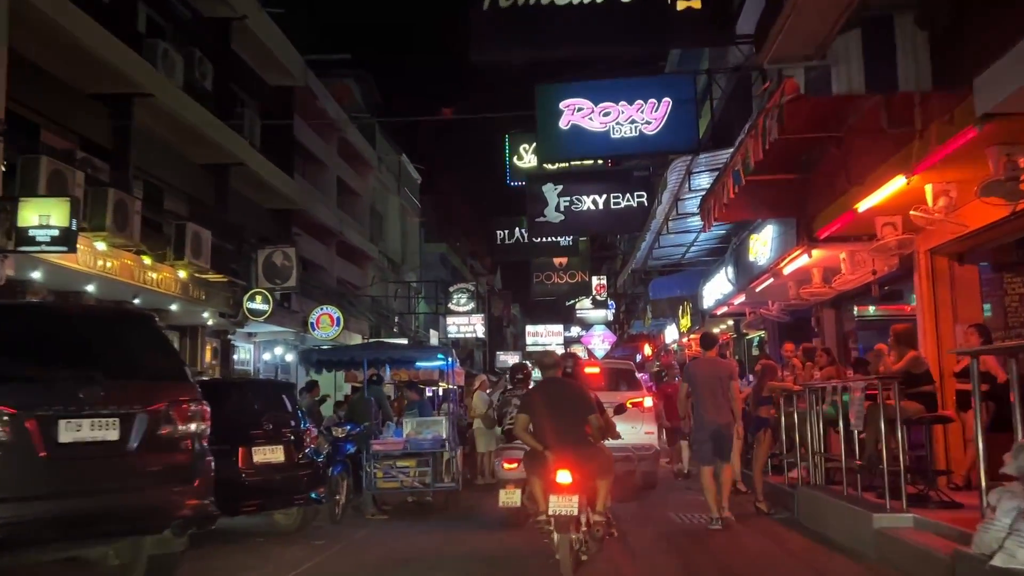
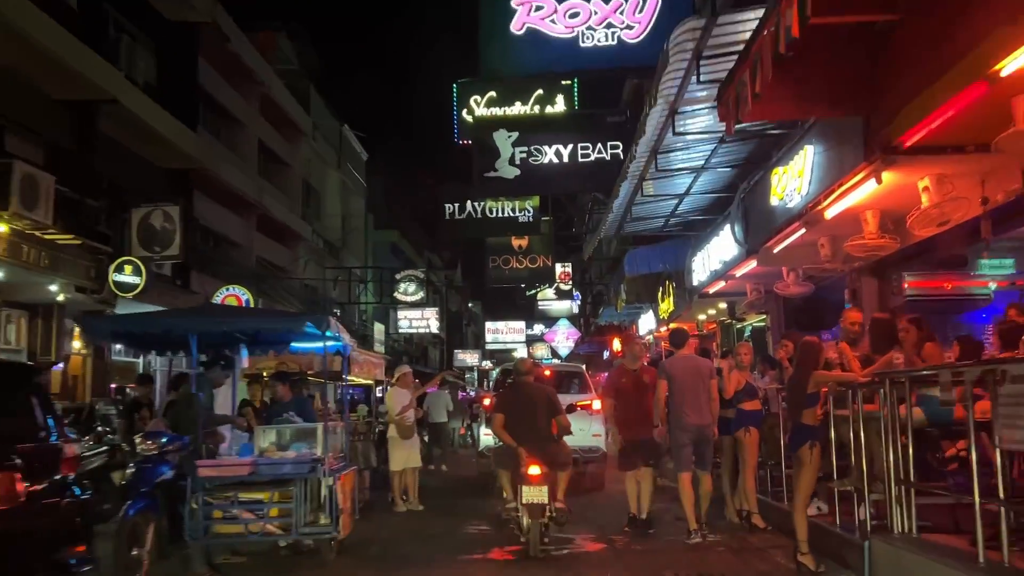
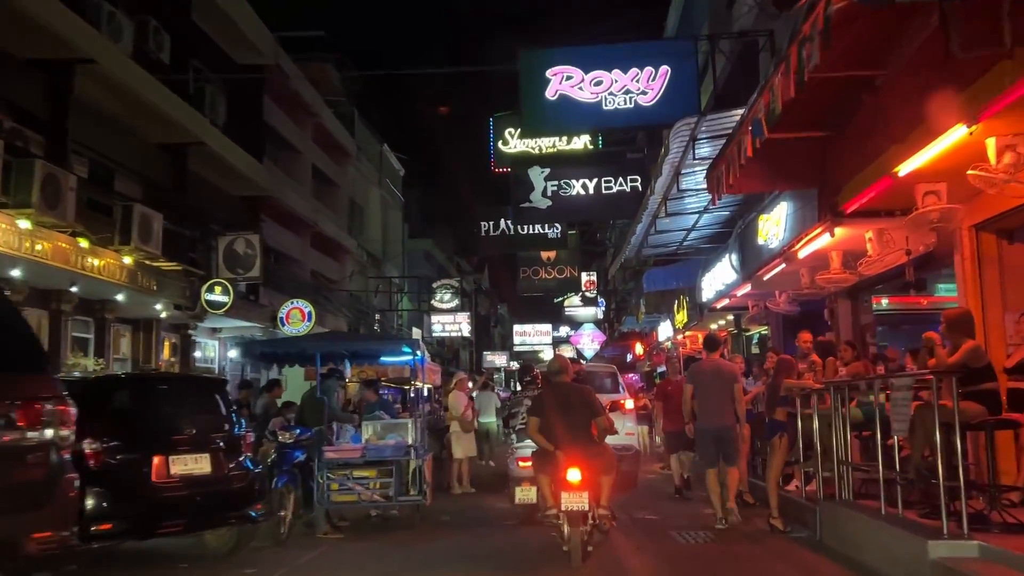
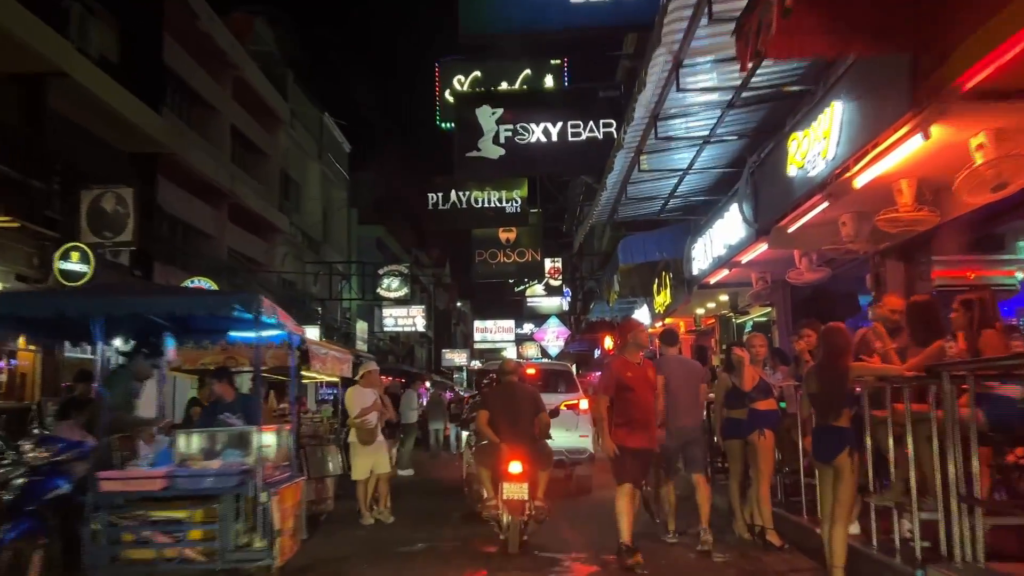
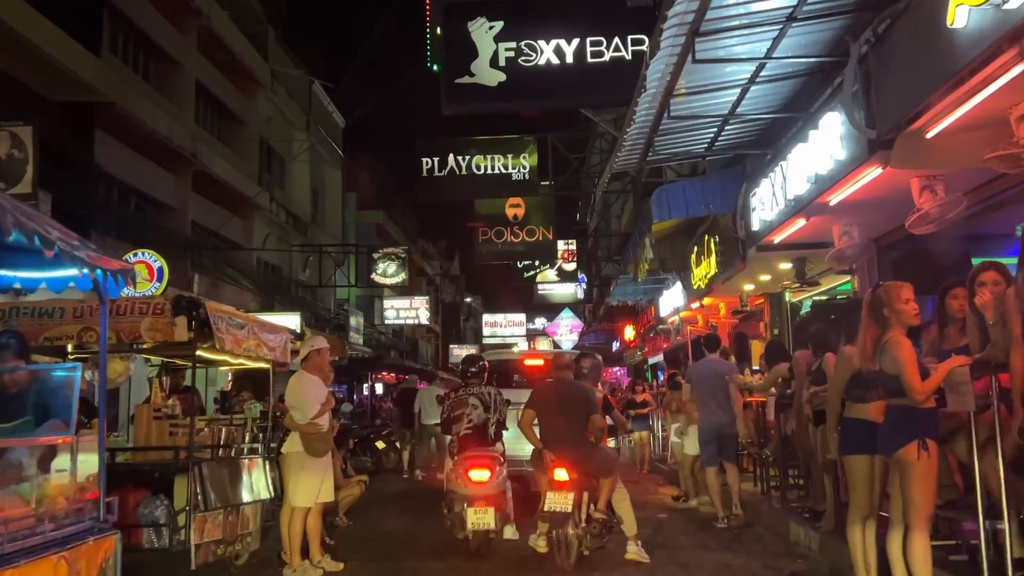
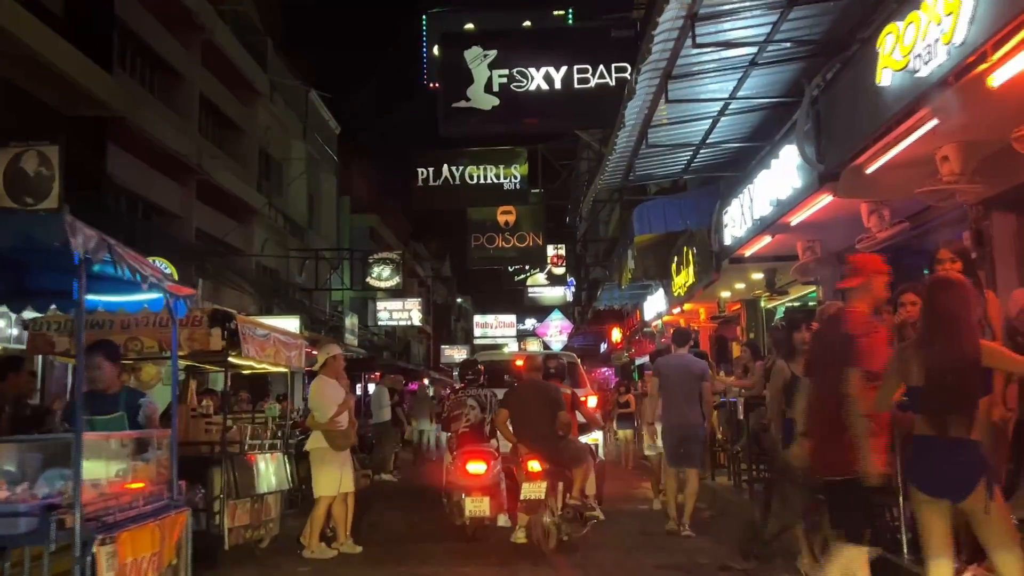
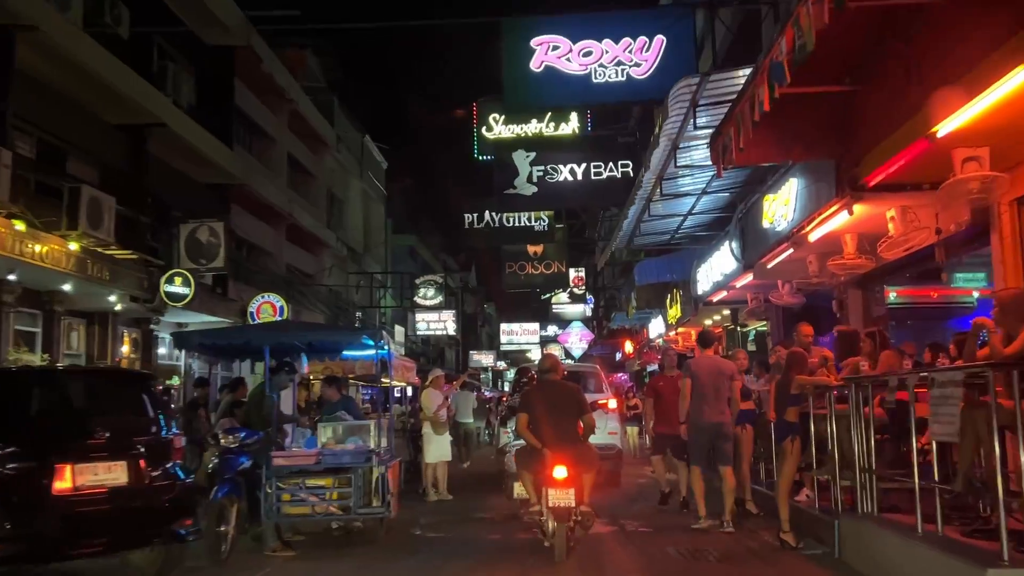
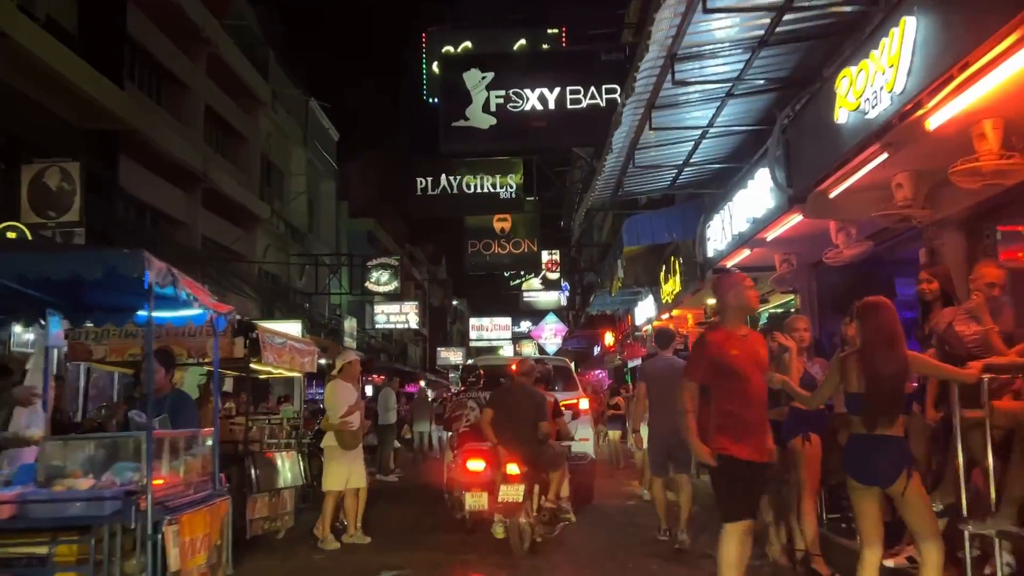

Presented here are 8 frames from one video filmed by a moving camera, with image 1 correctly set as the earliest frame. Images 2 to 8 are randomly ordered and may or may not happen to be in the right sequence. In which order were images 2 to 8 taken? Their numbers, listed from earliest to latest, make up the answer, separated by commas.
3, 7, 2, 4, 8, 6, 5
